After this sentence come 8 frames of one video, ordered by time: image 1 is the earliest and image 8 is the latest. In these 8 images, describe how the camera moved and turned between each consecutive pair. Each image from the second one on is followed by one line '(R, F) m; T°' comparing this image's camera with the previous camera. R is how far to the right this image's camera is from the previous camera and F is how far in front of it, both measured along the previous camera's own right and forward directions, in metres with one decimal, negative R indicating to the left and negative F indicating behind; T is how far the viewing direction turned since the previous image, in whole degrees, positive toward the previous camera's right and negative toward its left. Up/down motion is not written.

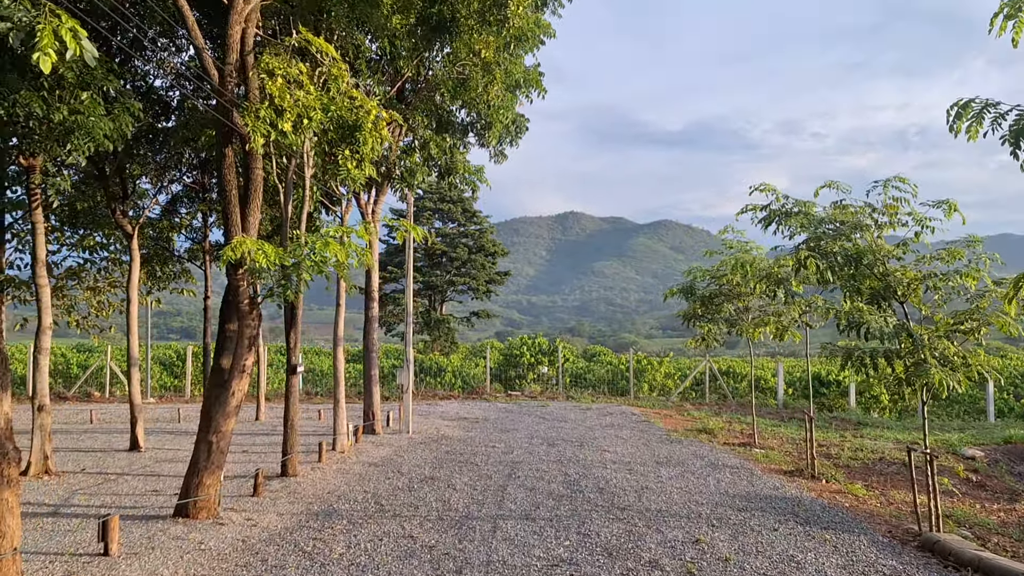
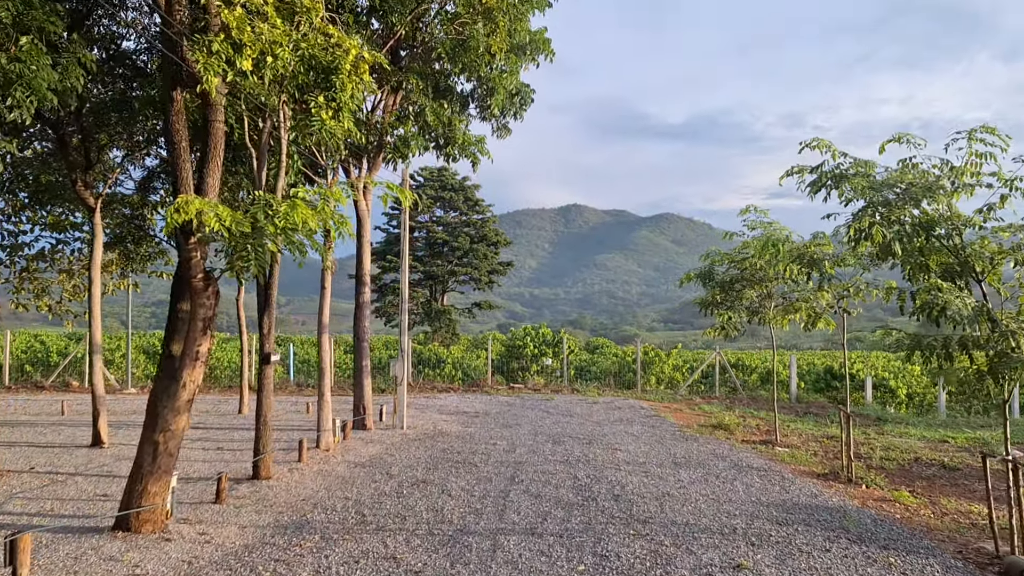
(0.0, +0.9) m; 0°
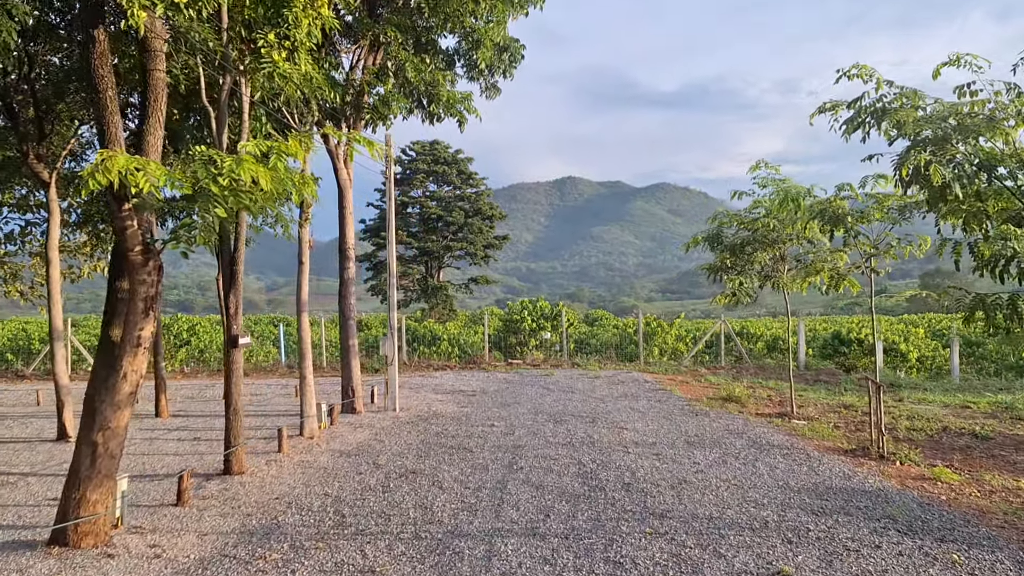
(0.0, +0.7) m; 0°
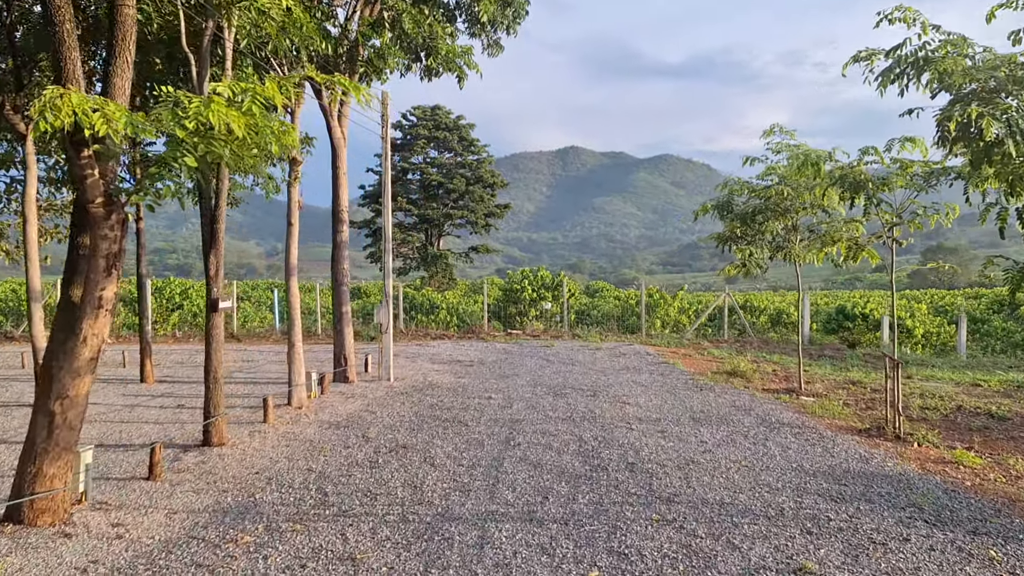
(0.0, +0.4) m; 0°
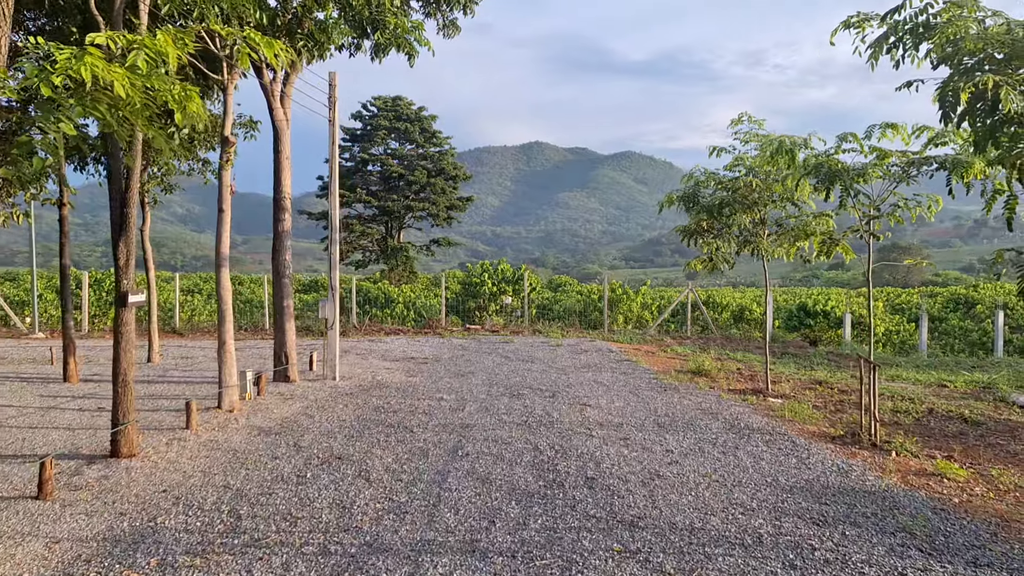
(+0.1, +0.6) m; +3°
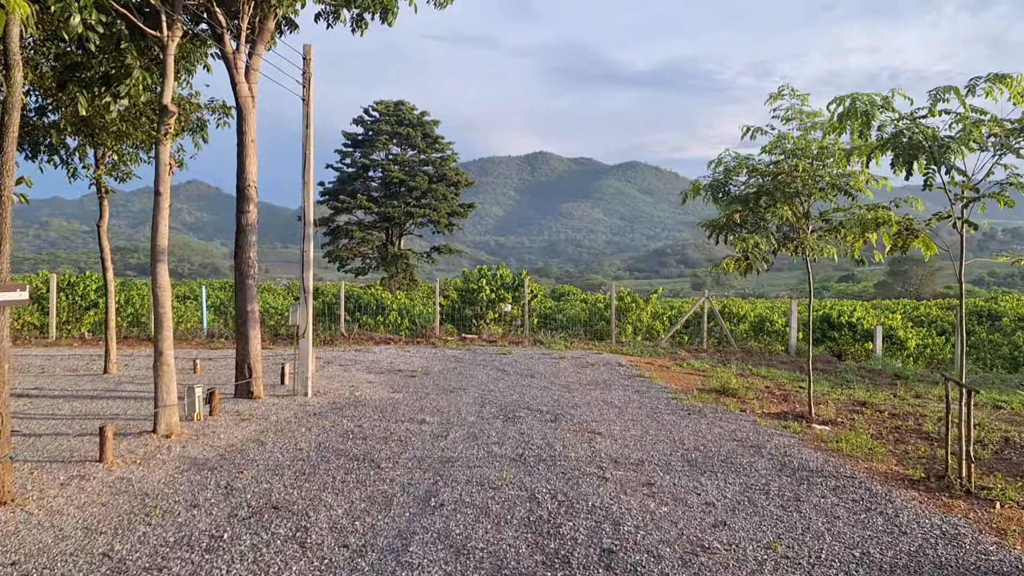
(+0.1, +1.3) m; 0°
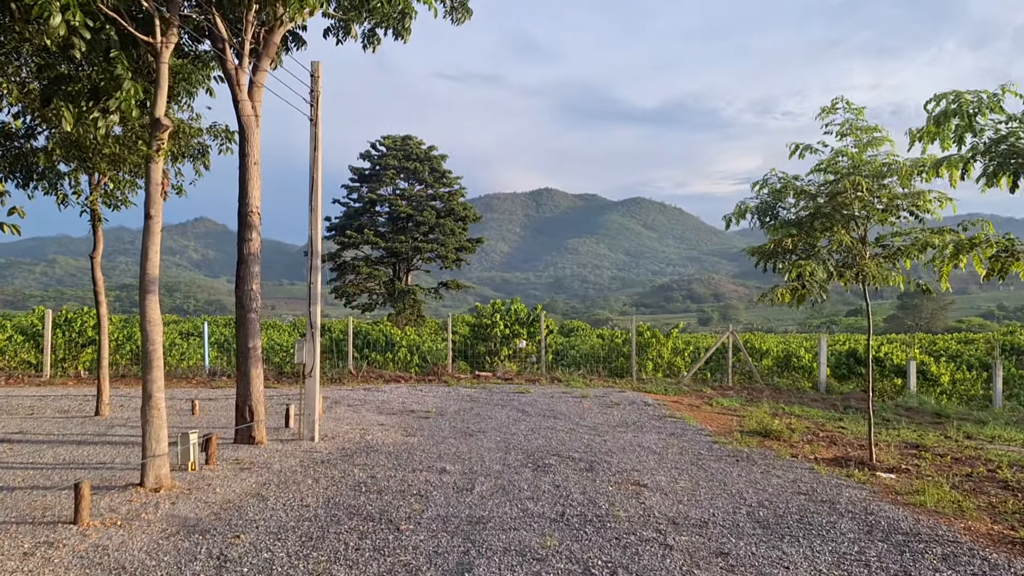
(-0.2, +0.6) m; 0°
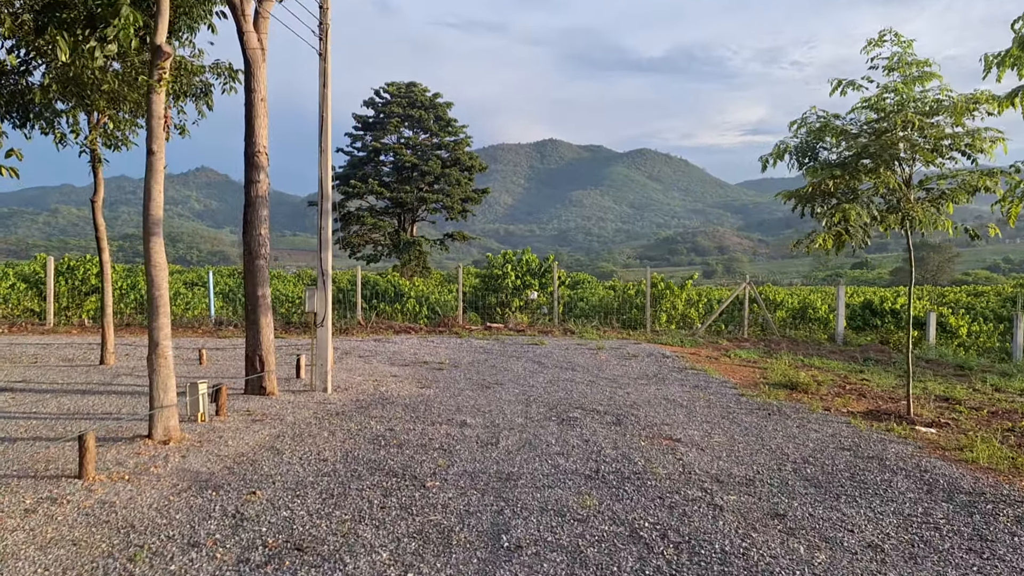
(-0.2, +0.4) m; 0°
